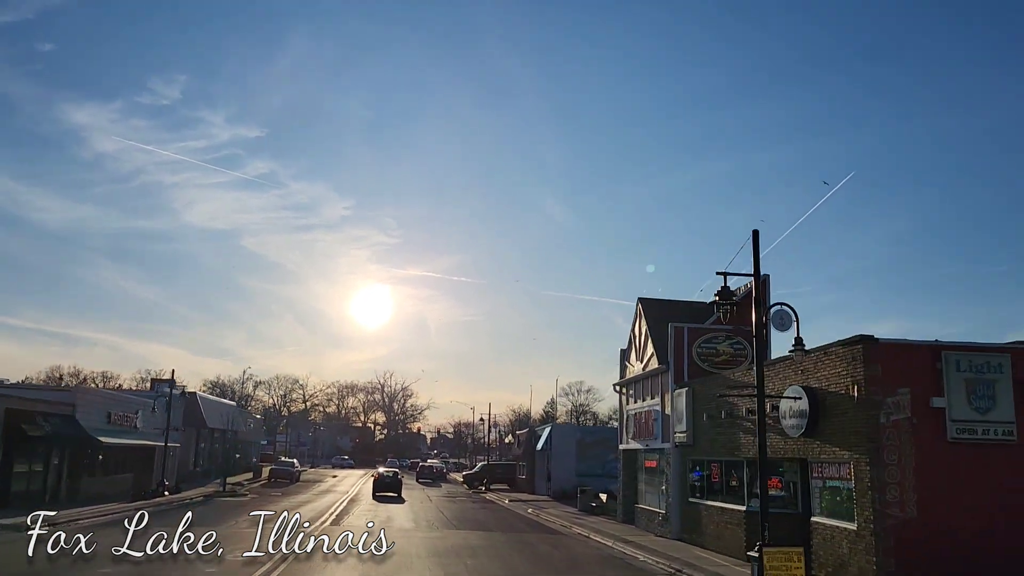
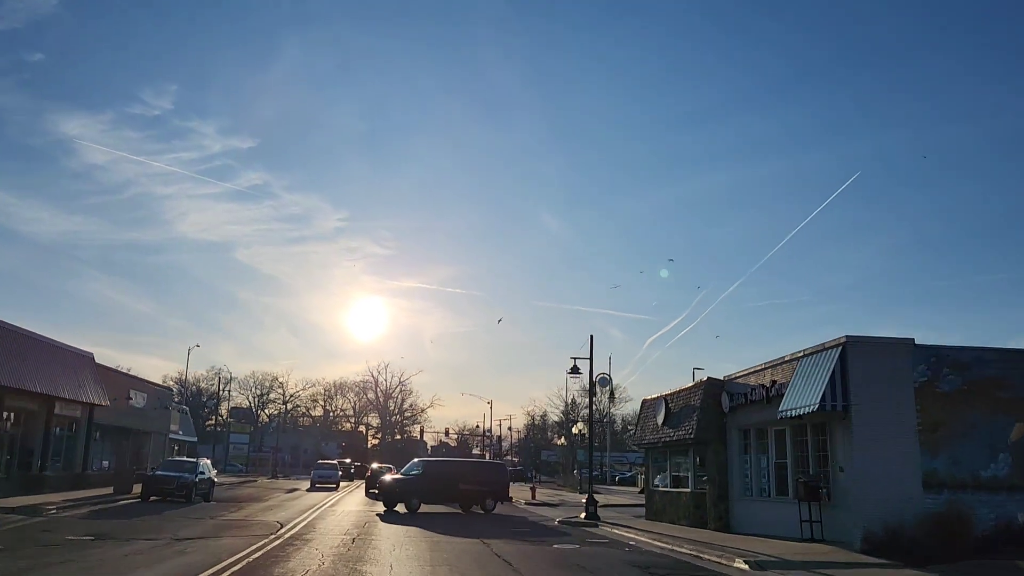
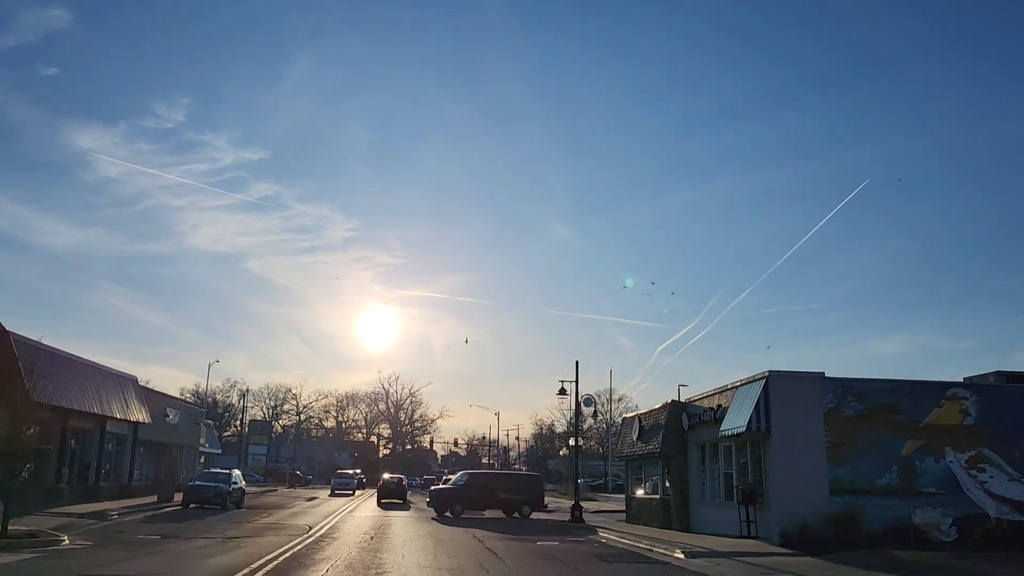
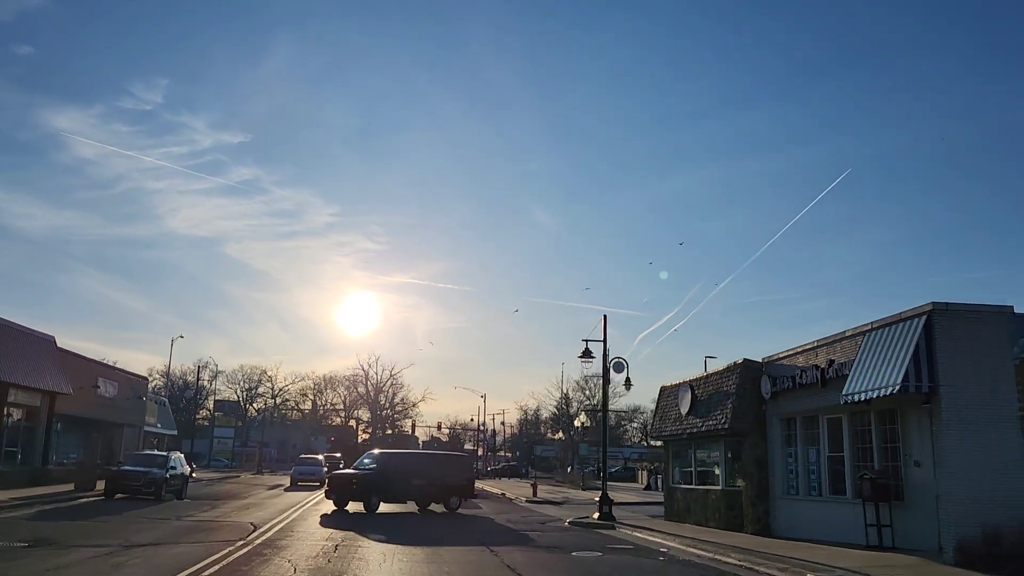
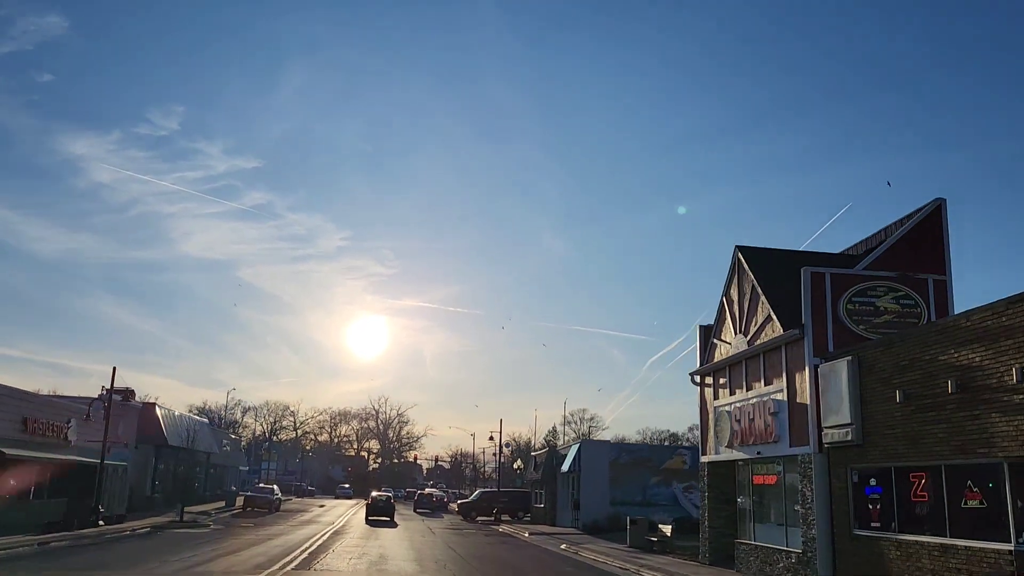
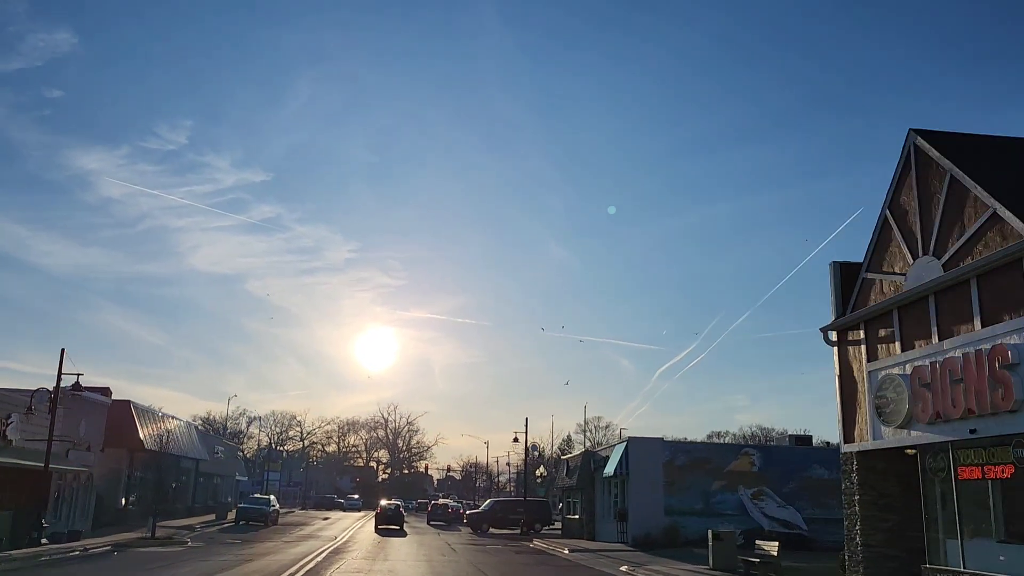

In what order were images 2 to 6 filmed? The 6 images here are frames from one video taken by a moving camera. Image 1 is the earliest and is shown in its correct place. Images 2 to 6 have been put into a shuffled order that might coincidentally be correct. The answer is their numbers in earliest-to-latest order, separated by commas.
5, 6, 3, 2, 4
